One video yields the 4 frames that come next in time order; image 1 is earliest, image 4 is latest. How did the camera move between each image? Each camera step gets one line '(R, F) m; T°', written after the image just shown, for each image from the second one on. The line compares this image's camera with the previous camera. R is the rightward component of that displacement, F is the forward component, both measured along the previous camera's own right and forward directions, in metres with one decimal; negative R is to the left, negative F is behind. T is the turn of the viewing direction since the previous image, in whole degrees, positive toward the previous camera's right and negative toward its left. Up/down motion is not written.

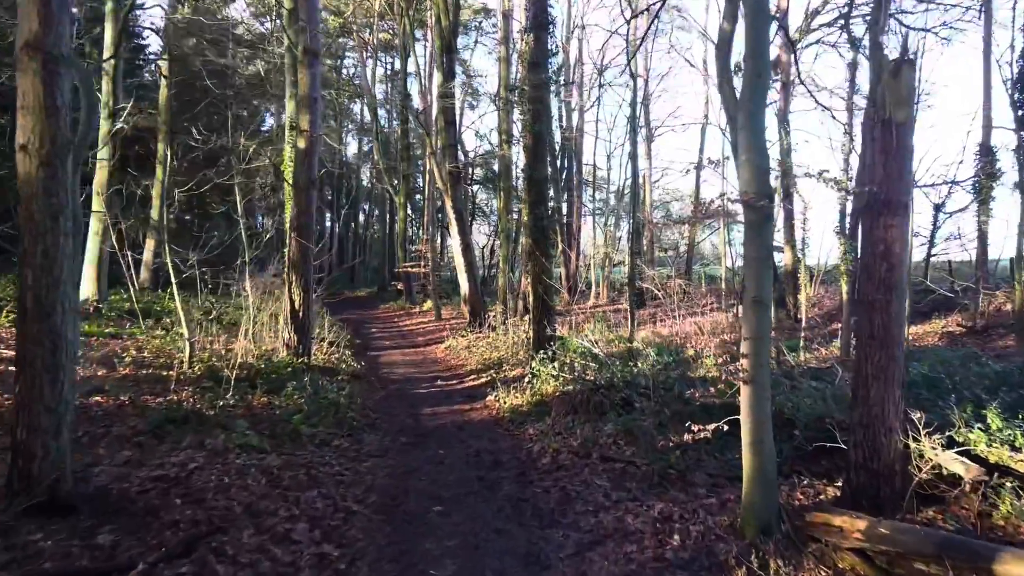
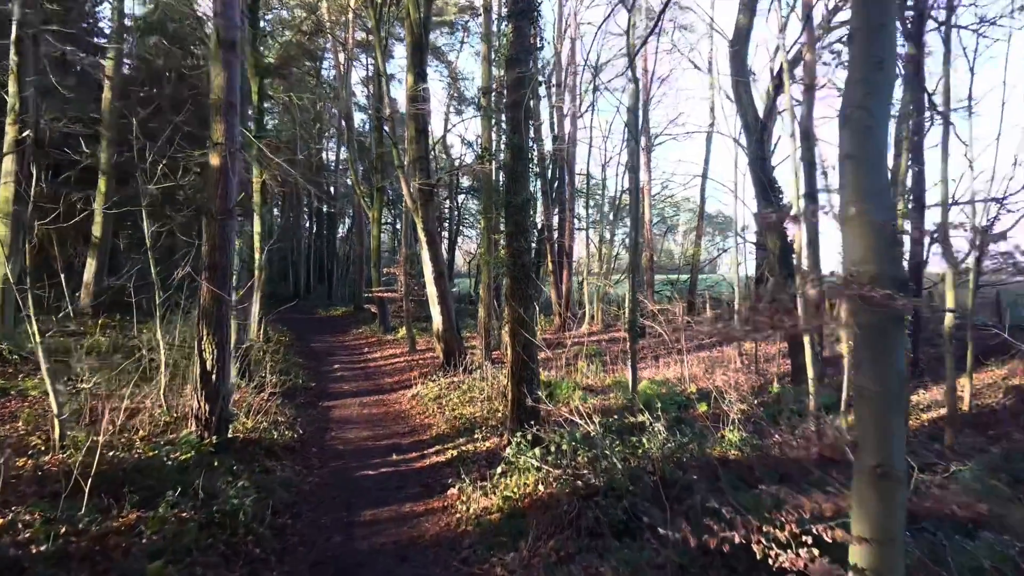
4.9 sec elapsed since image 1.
(+0.2, +2.2) m; 0°
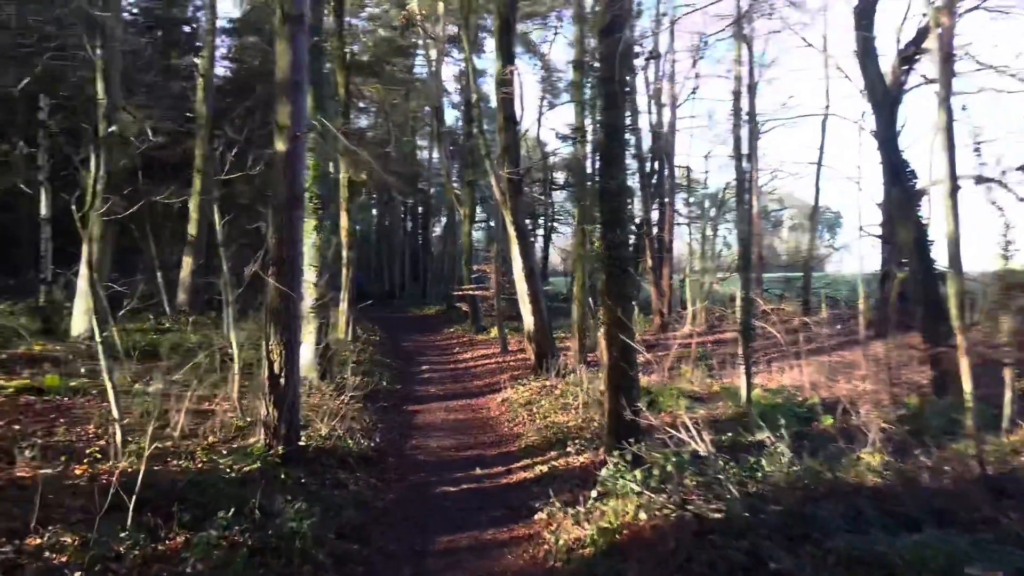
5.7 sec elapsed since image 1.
(0.0, +0.9) m; -7°
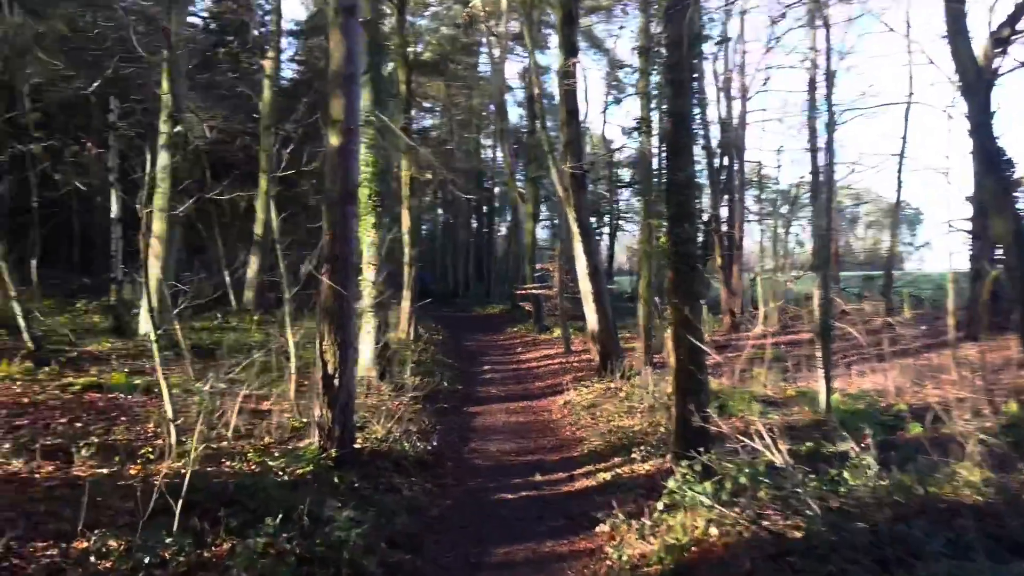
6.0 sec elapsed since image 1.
(0.0, +0.3) m; -5°
